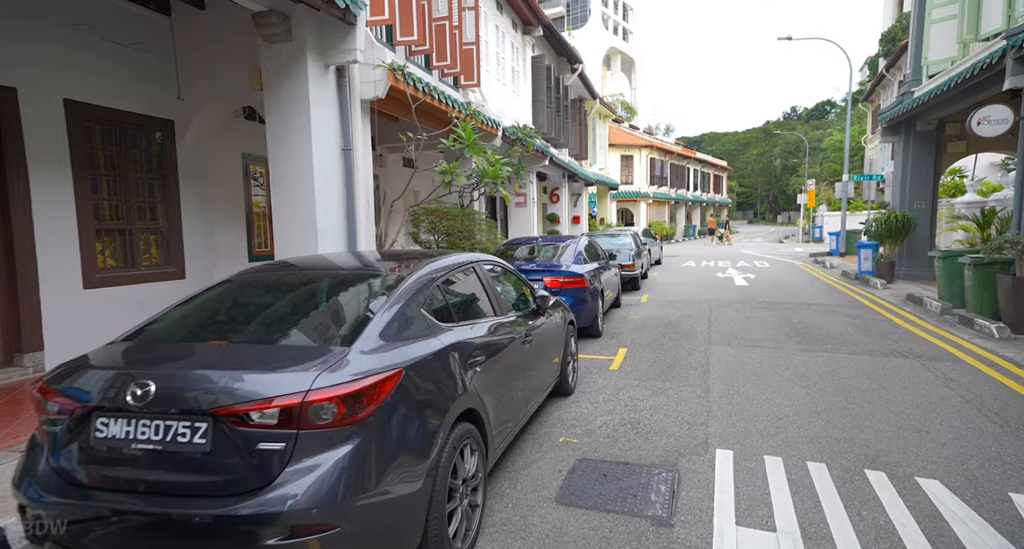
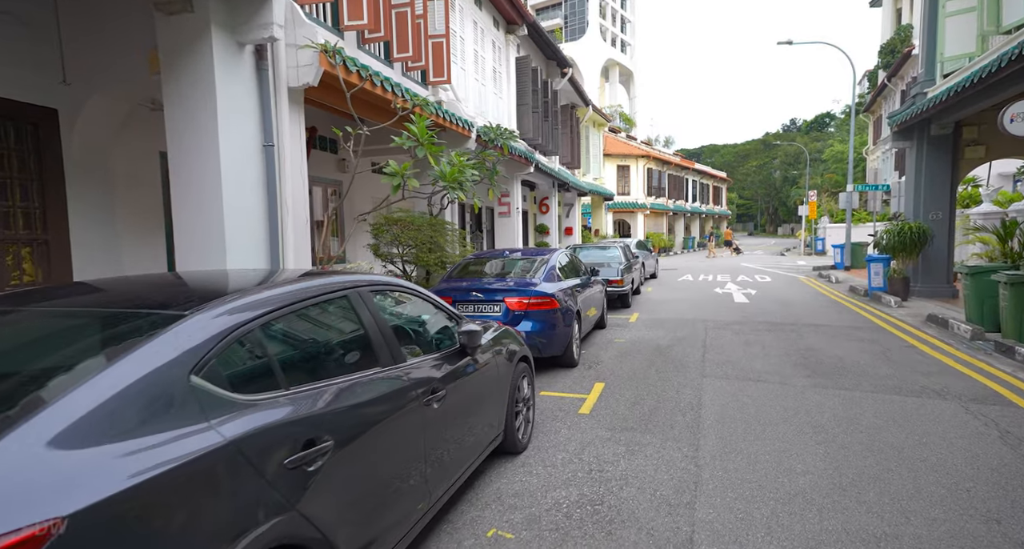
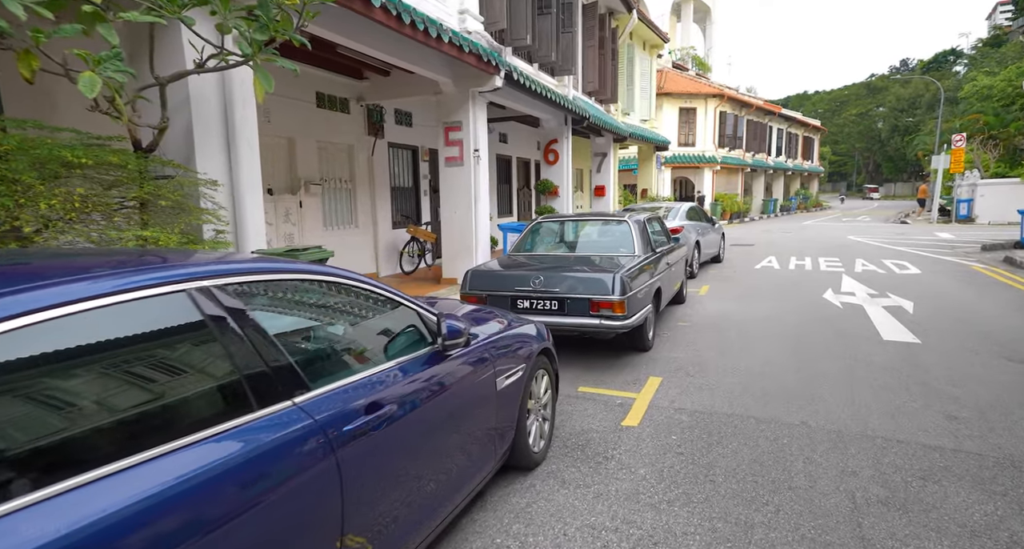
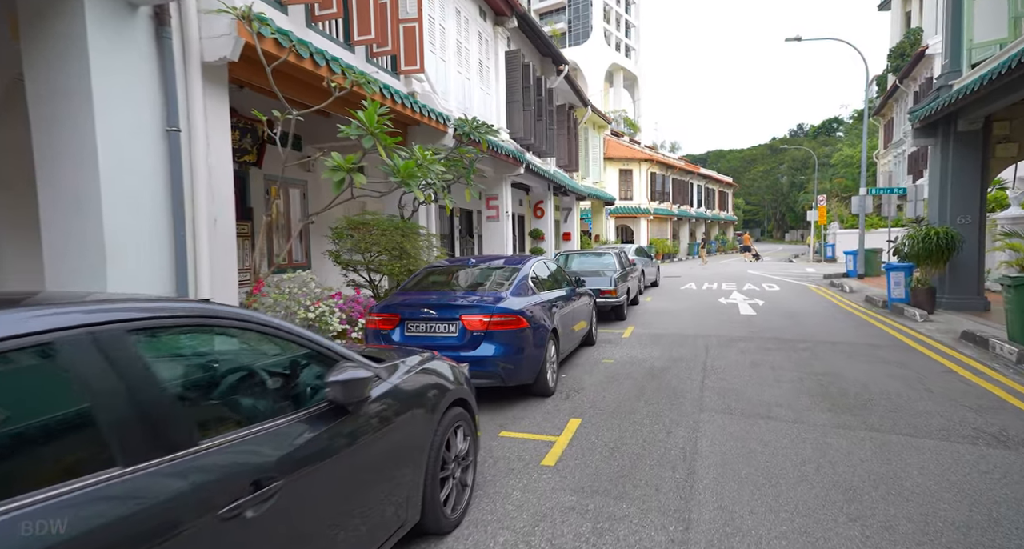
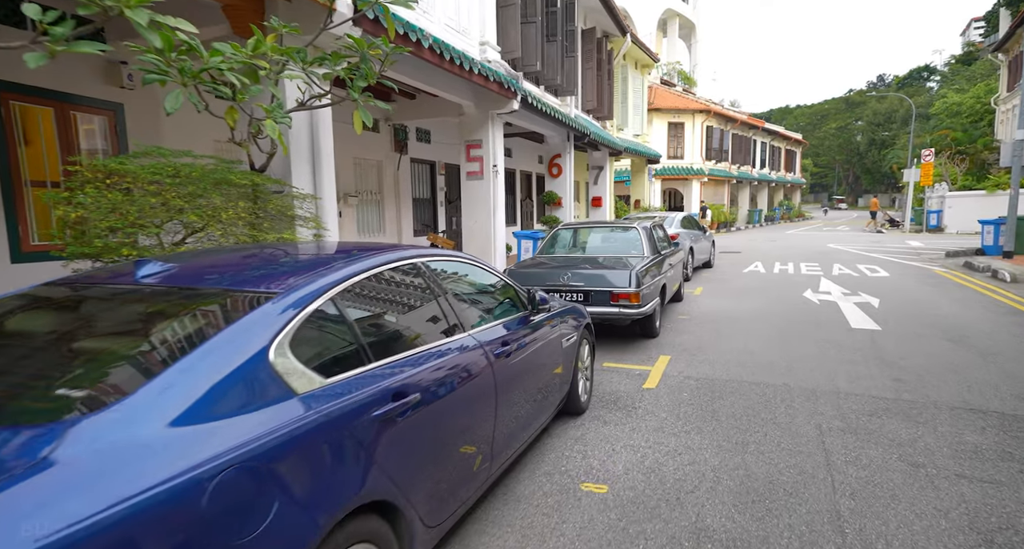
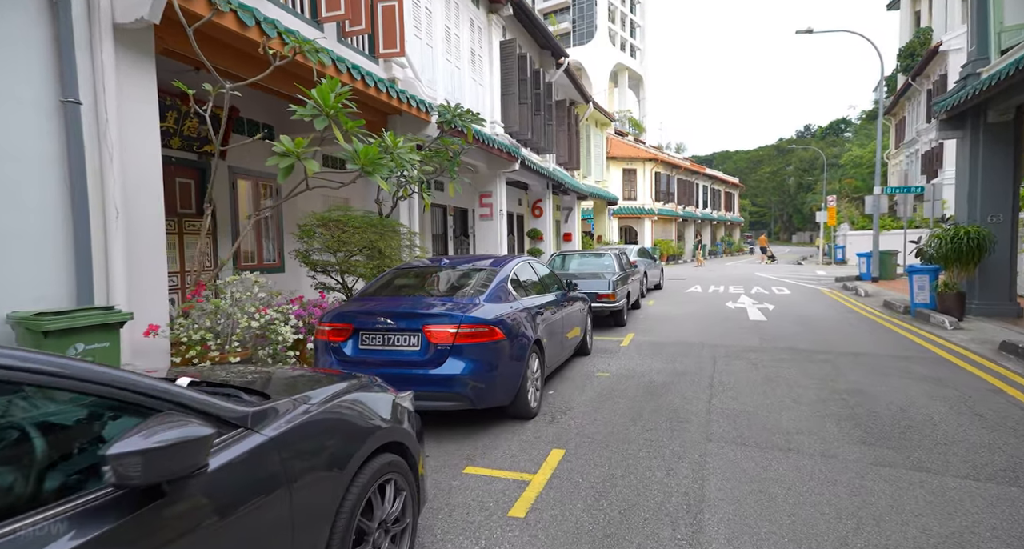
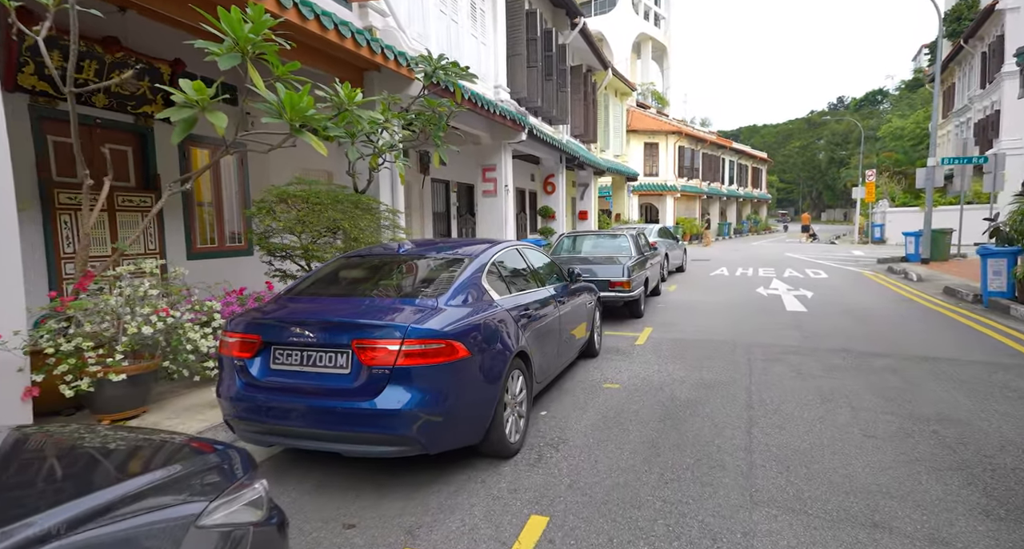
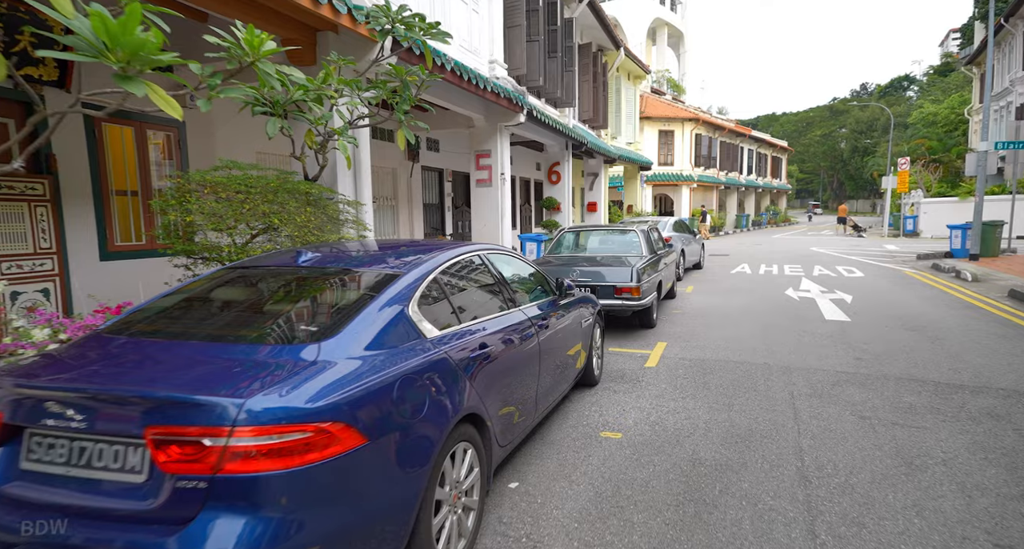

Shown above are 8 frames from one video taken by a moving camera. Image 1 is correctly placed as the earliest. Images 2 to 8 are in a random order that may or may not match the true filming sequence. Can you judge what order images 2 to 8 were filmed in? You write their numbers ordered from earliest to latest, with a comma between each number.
2, 4, 6, 7, 8, 5, 3
